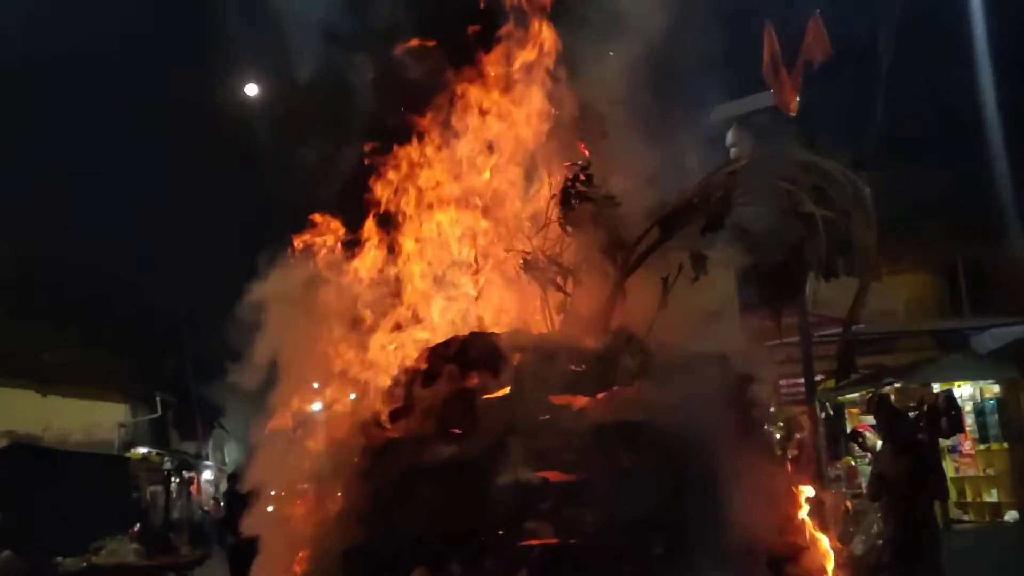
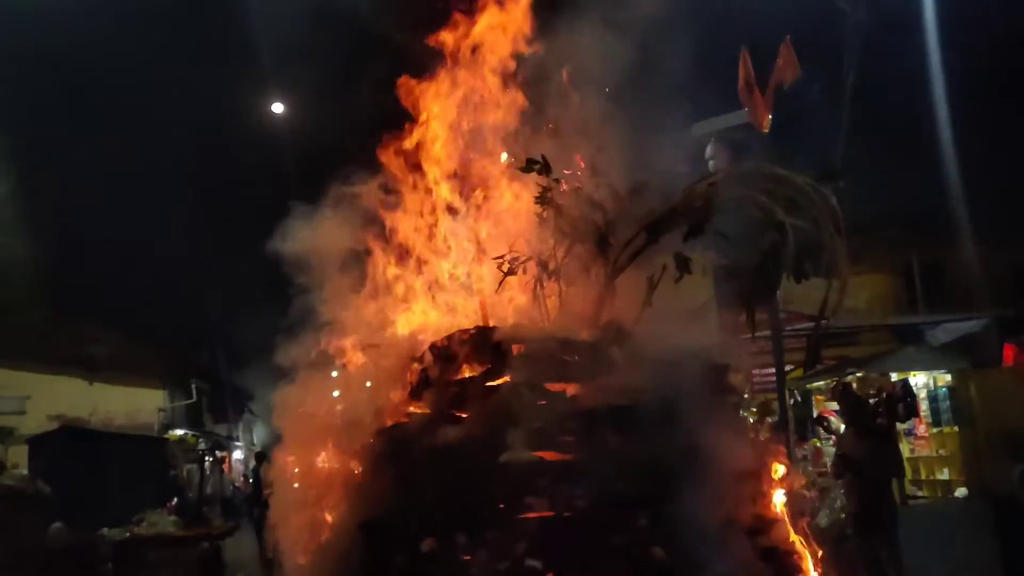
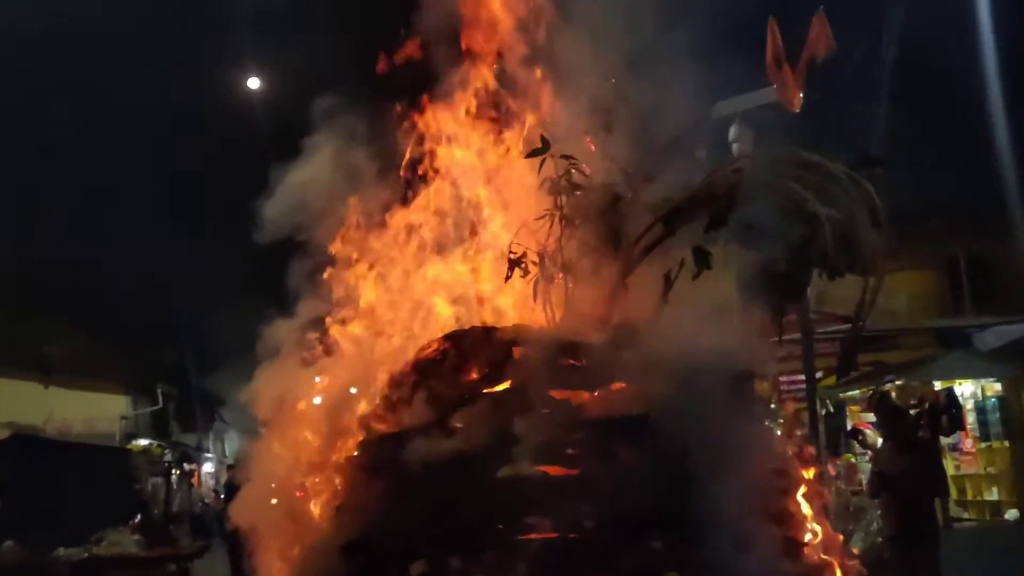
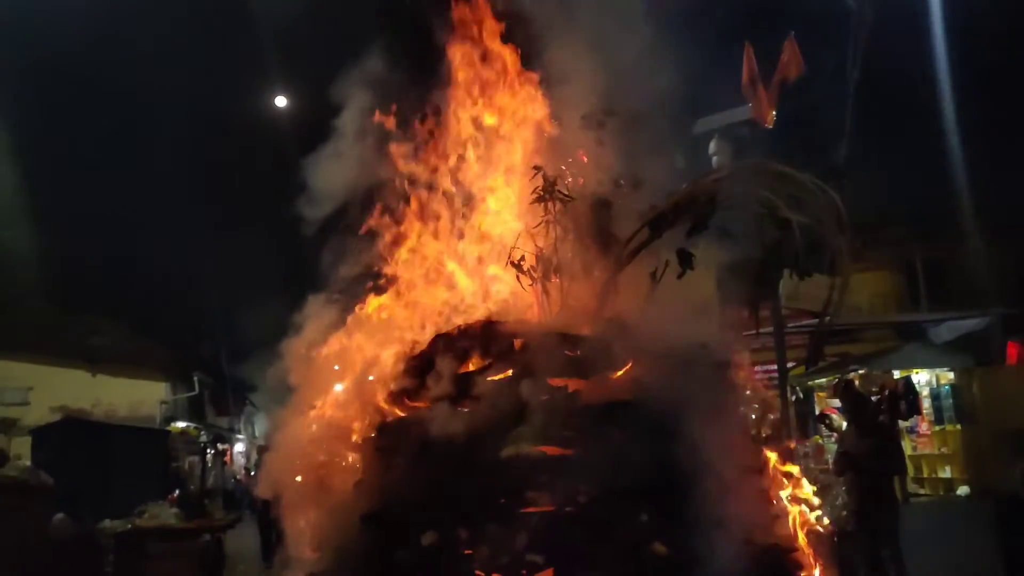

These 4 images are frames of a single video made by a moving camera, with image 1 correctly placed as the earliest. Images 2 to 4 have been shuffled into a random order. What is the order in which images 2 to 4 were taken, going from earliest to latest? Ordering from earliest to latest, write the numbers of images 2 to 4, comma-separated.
2, 3, 4
